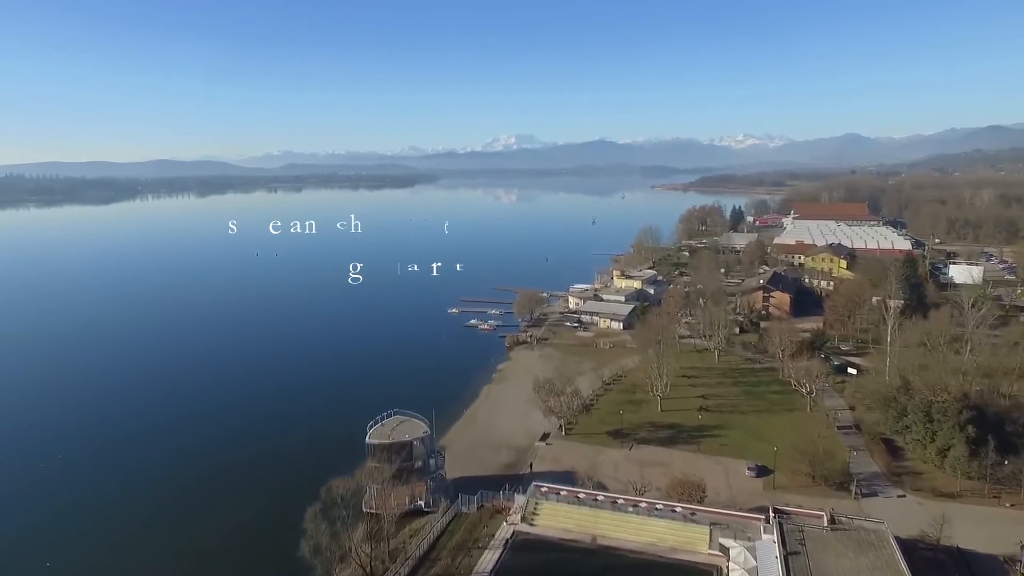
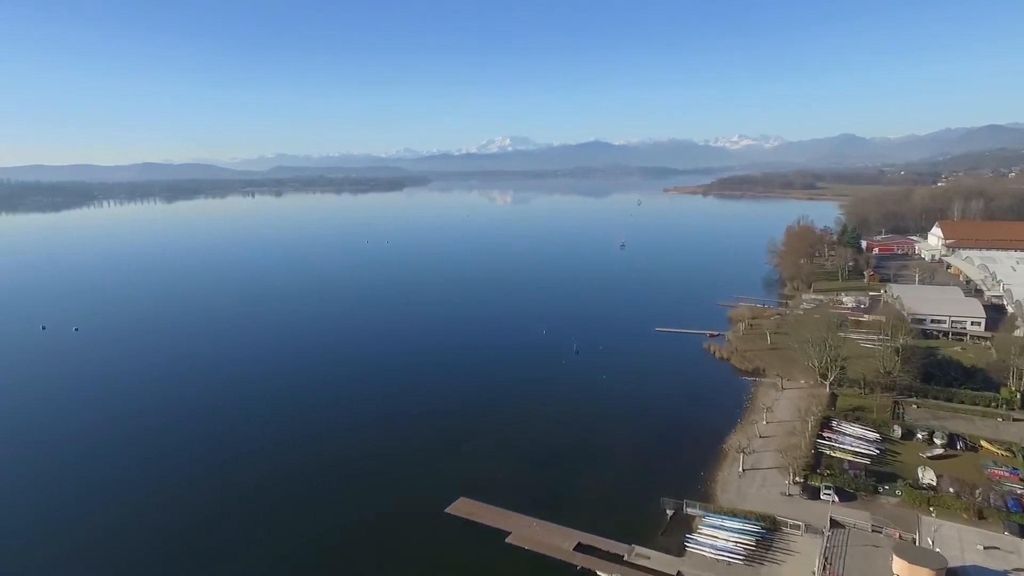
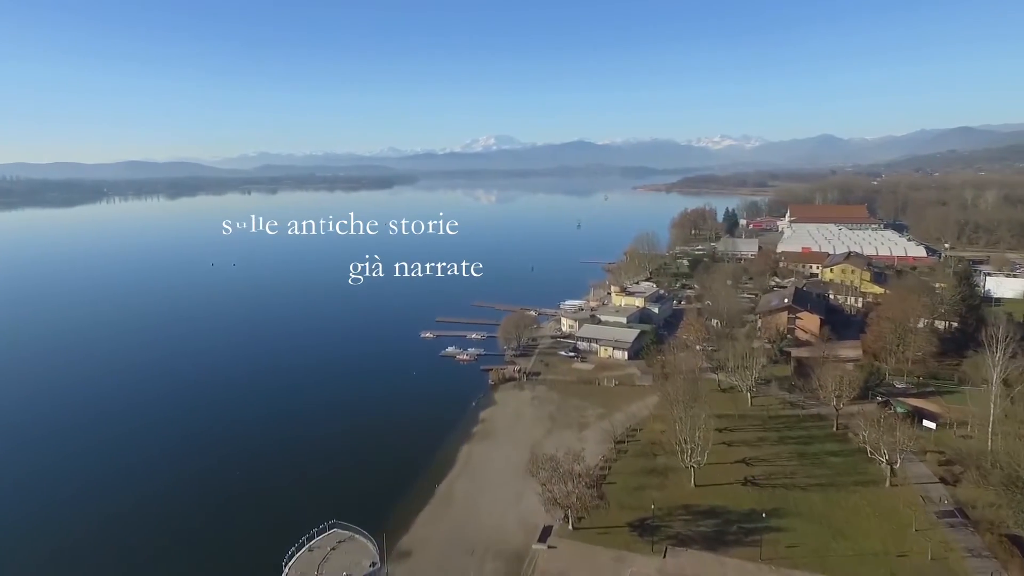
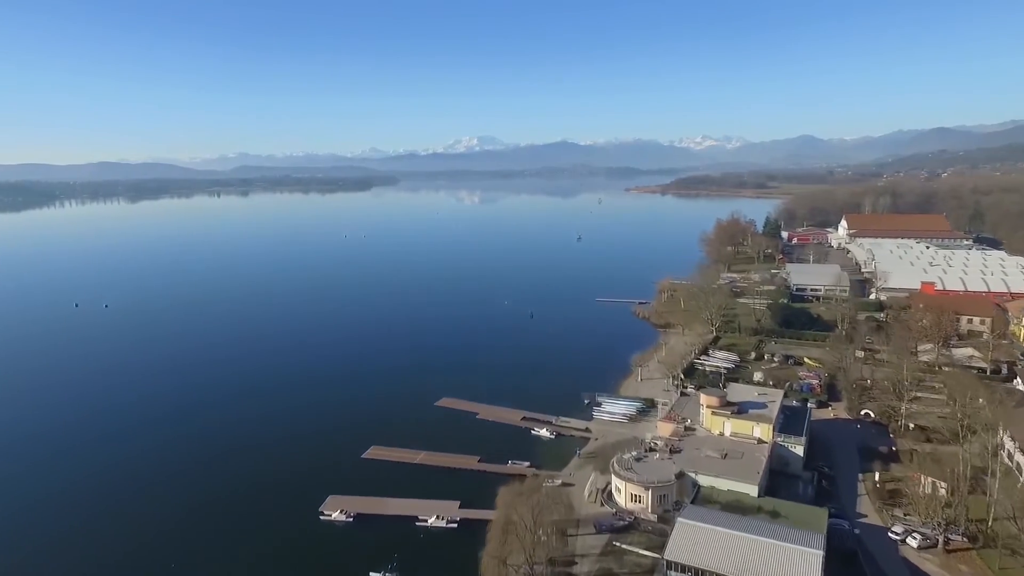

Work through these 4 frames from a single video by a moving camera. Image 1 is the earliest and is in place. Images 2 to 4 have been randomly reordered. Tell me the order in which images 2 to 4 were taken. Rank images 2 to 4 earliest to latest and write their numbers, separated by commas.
3, 4, 2
